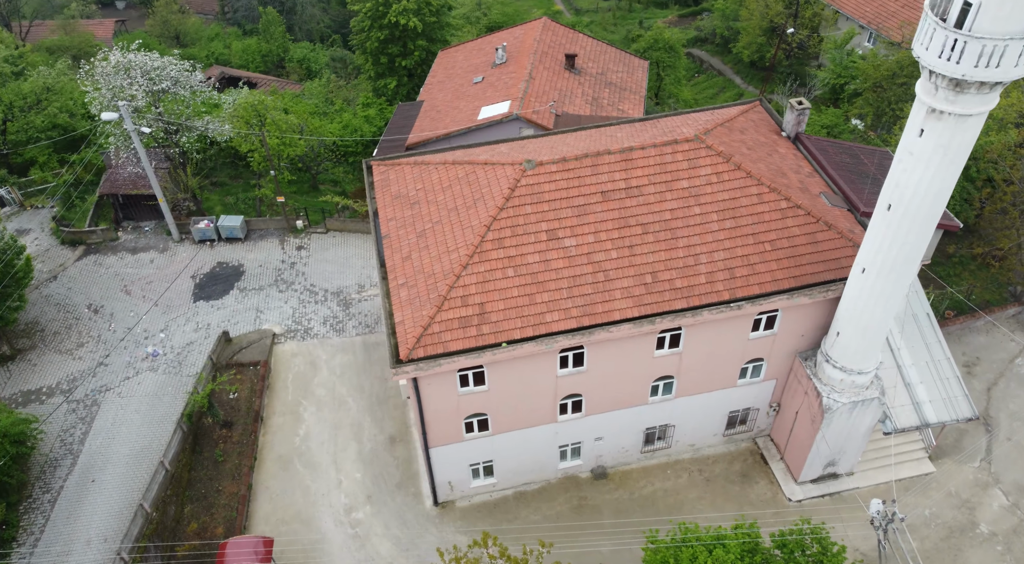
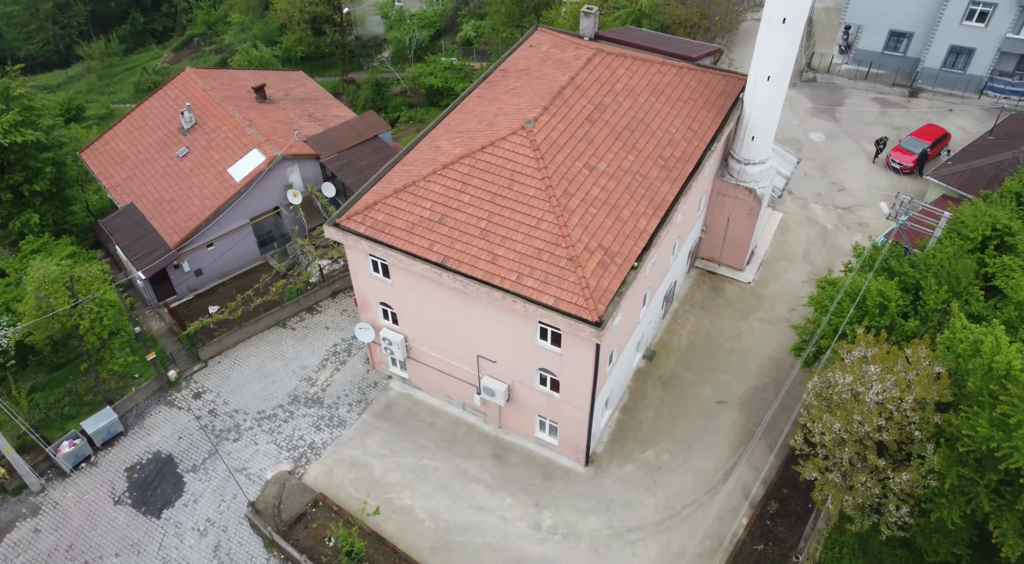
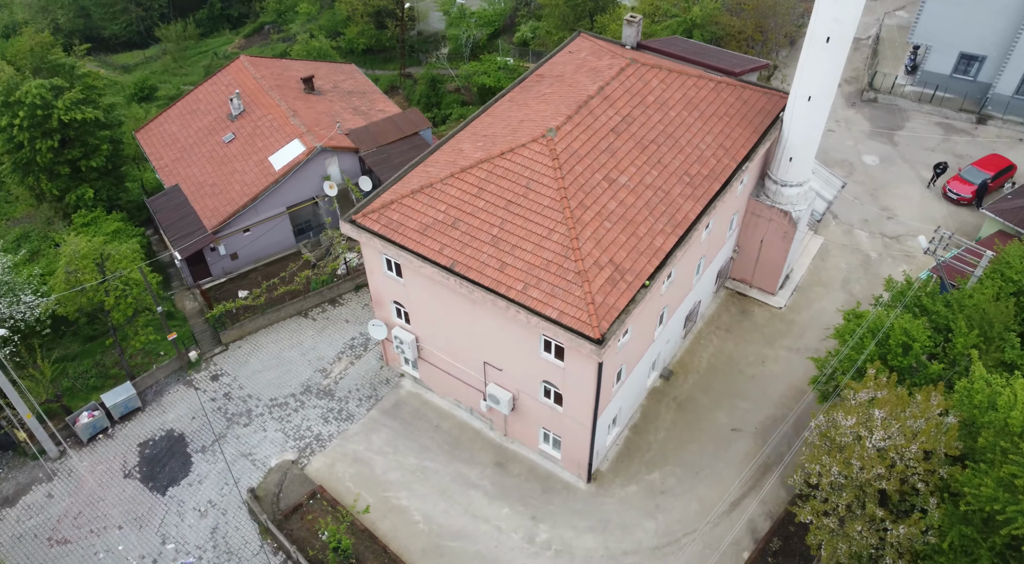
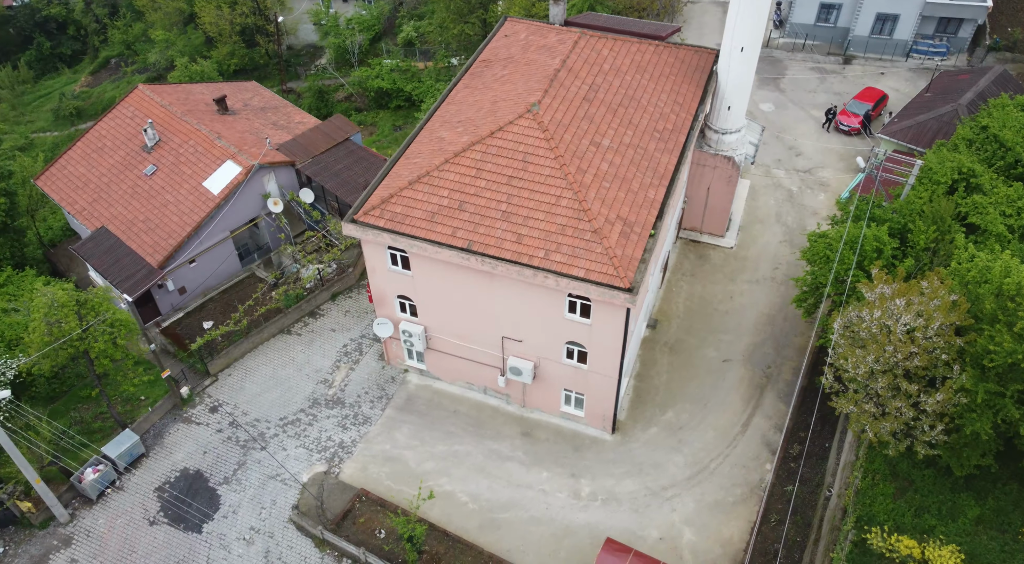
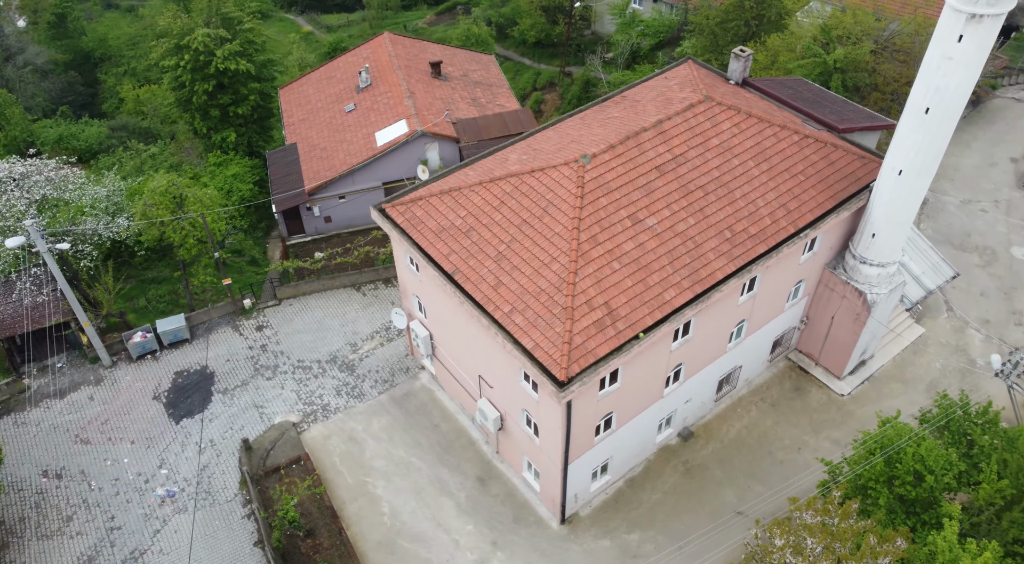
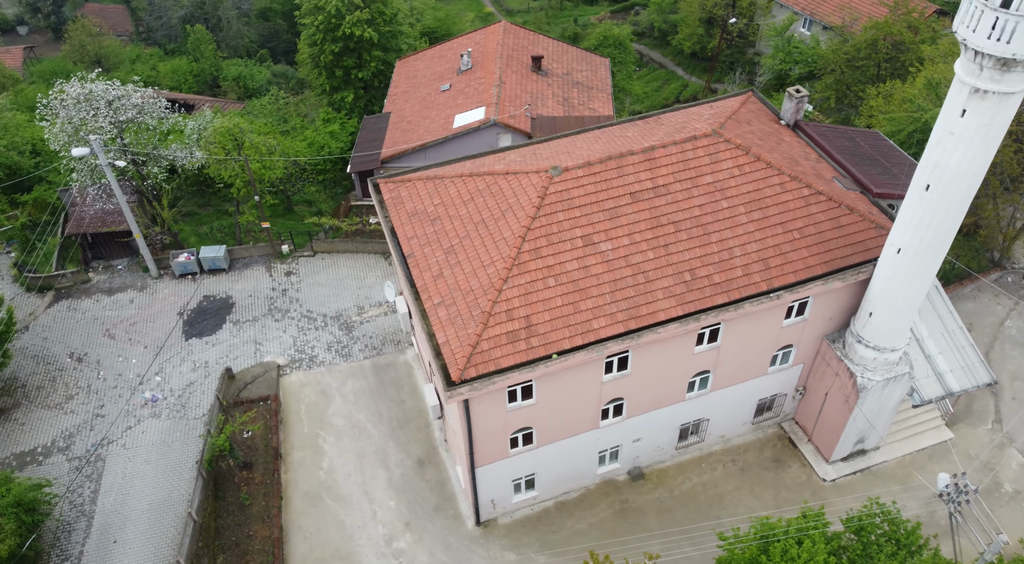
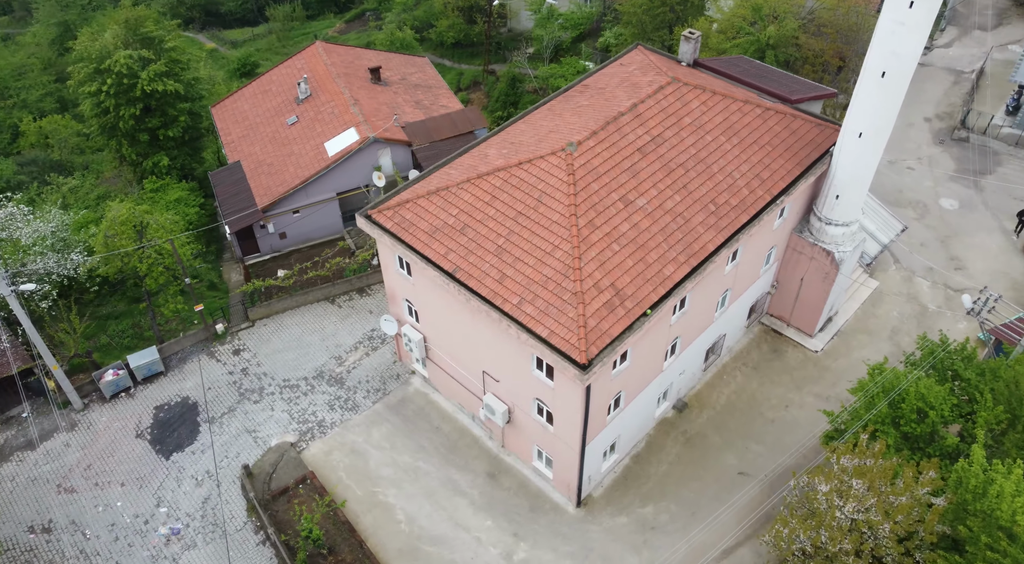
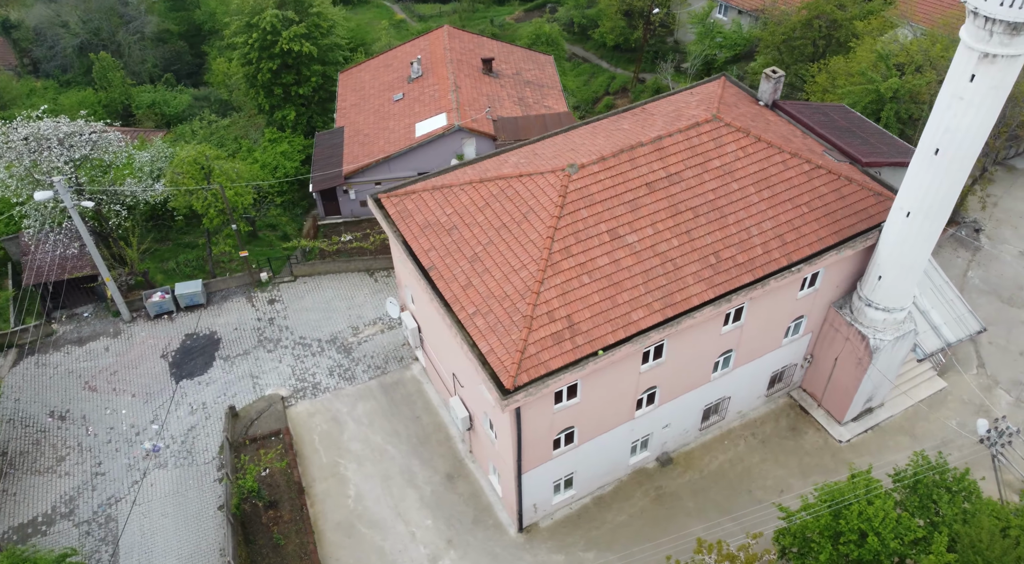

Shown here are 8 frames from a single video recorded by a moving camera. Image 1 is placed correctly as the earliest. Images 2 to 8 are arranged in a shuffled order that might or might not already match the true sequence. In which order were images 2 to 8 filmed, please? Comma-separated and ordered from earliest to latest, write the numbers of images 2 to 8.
6, 8, 5, 7, 3, 2, 4
